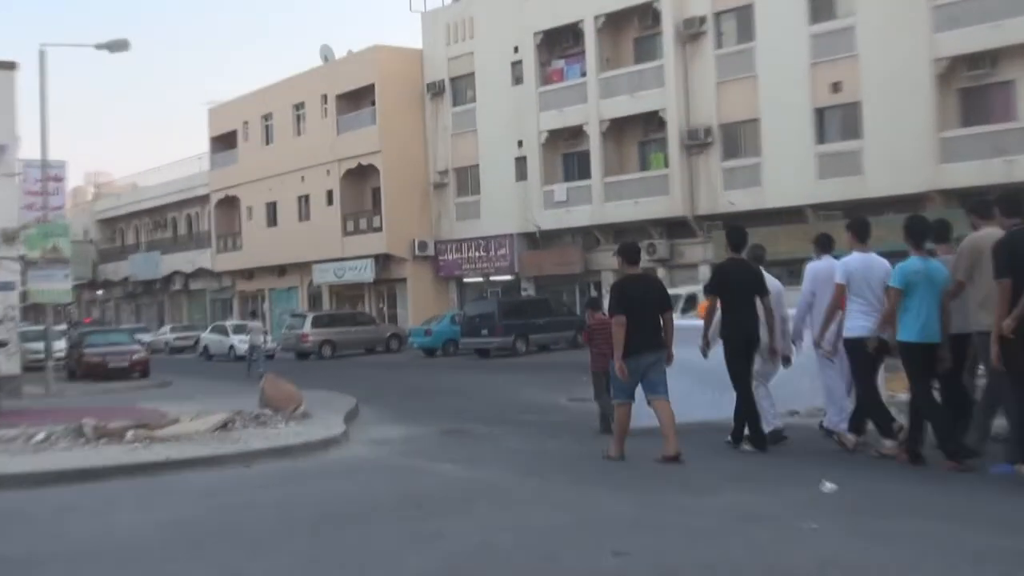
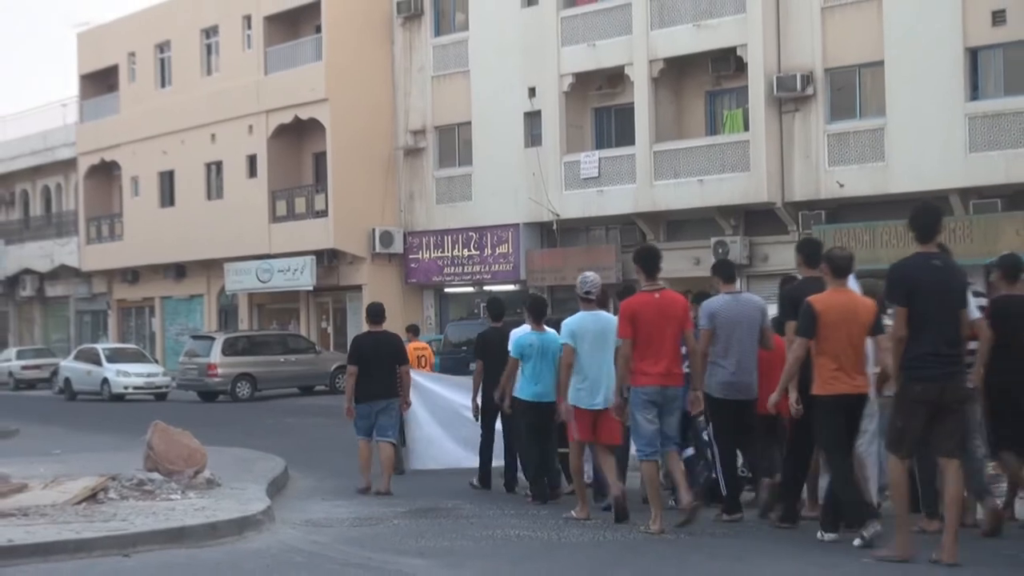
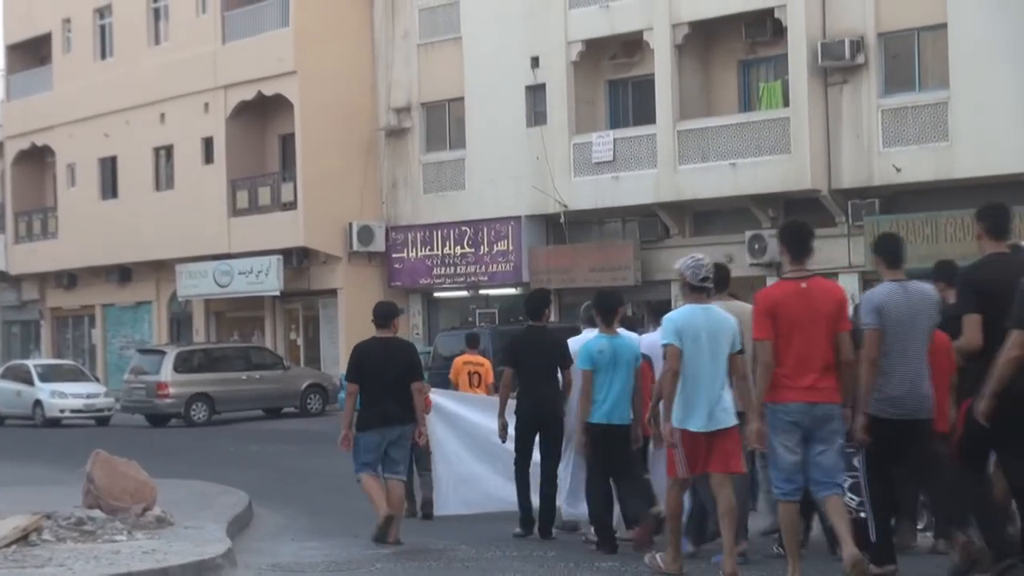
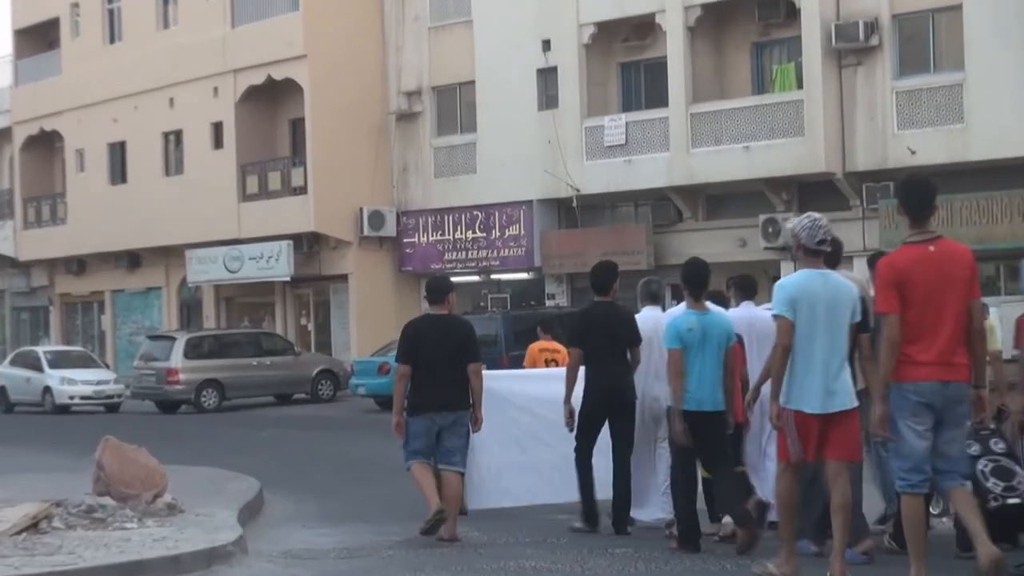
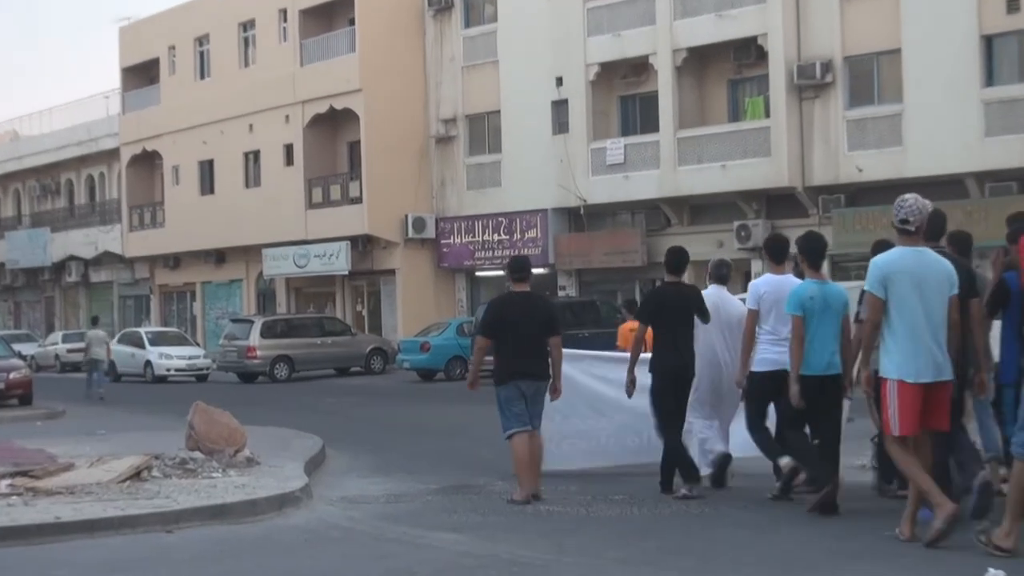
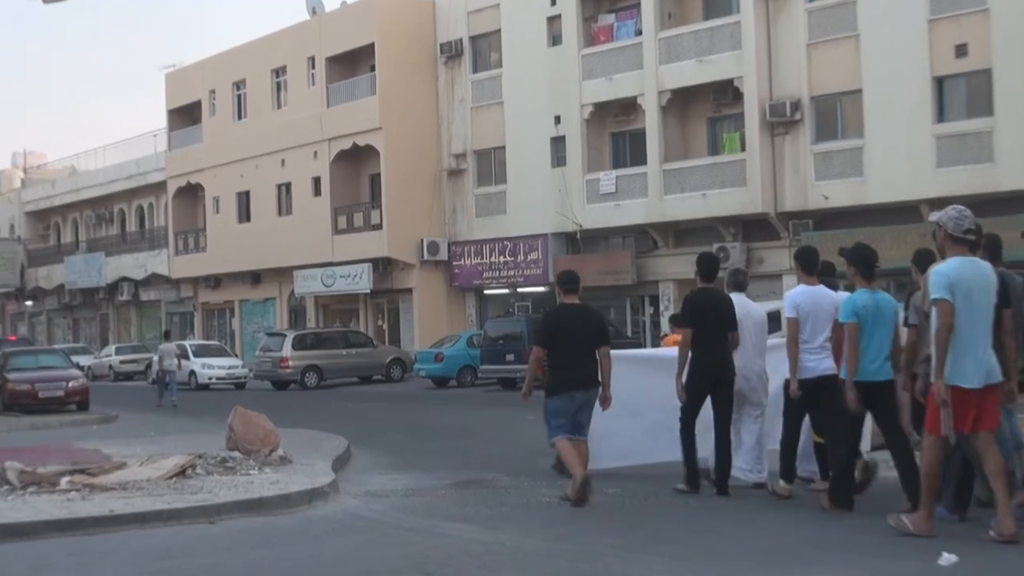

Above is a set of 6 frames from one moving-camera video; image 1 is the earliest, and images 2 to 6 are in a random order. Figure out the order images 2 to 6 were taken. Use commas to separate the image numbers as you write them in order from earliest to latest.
6, 5, 4, 3, 2
